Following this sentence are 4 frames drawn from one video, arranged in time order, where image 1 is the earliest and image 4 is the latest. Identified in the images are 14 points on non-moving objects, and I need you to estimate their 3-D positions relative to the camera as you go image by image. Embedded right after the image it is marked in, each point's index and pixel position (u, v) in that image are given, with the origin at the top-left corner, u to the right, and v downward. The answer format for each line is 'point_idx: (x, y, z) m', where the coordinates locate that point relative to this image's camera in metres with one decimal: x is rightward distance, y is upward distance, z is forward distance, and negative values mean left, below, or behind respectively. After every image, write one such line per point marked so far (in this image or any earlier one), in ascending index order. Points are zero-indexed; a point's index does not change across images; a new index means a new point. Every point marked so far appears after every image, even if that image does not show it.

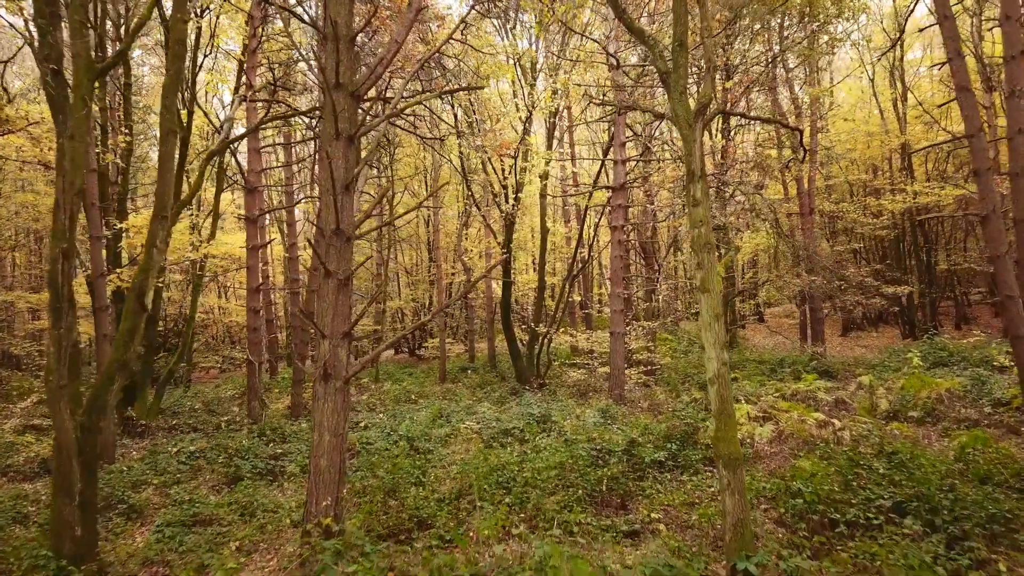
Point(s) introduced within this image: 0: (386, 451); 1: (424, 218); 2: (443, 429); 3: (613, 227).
0: (-1.9, -2.6, +7.9) m
1: (-3.3, +2.6, +19.0) m
2: (-1.3, -2.6, +9.3) m
3: (+2.2, +1.3, +10.9) m
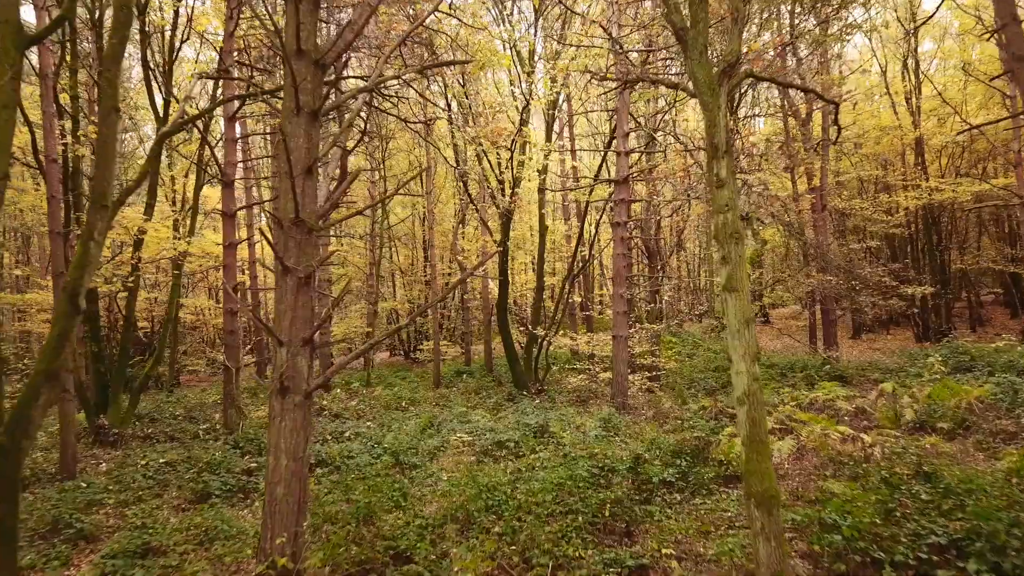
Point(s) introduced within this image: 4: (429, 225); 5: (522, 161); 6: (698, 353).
0: (-2.0, -2.6, +7.2) m
1: (-3.4, +2.6, +18.3) m
2: (-1.3, -2.6, +8.6) m
3: (+2.1, +1.3, +10.2) m
4: (-2.6, +1.9, +15.8) m
5: (+0.3, +3.3, +13.2) m
6: (+5.8, -2.0, +15.9) m
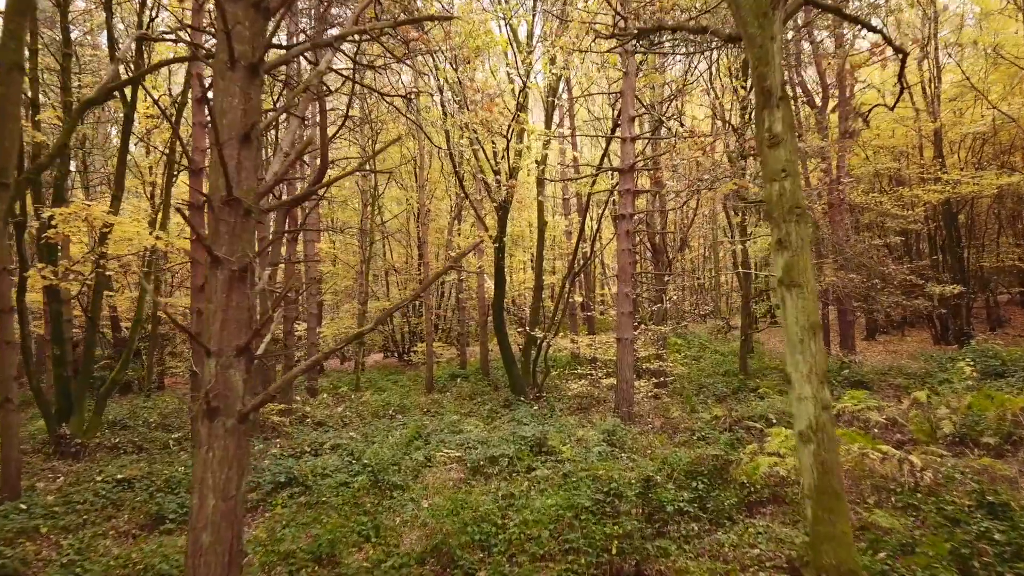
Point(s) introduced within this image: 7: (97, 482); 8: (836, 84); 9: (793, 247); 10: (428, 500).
0: (-2.1, -2.5, +6.4) m
1: (-3.4, +2.6, +17.5) m
2: (-1.4, -2.6, +7.8) m
3: (+2.0, +1.3, +9.4) m
4: (-2.7, +2.0, +15.0) m
5: (+0.2, +3.3, +12.4) m
6: (+5.7, -2.0, +15.1) m
7: (-6.4, -3.0, +7.8) m
8: (+8.3, +5.2, +13.0) m
9: (+1.3, +0.2, +2.4) m
10: (-1.0, -2.5, +6.0) m
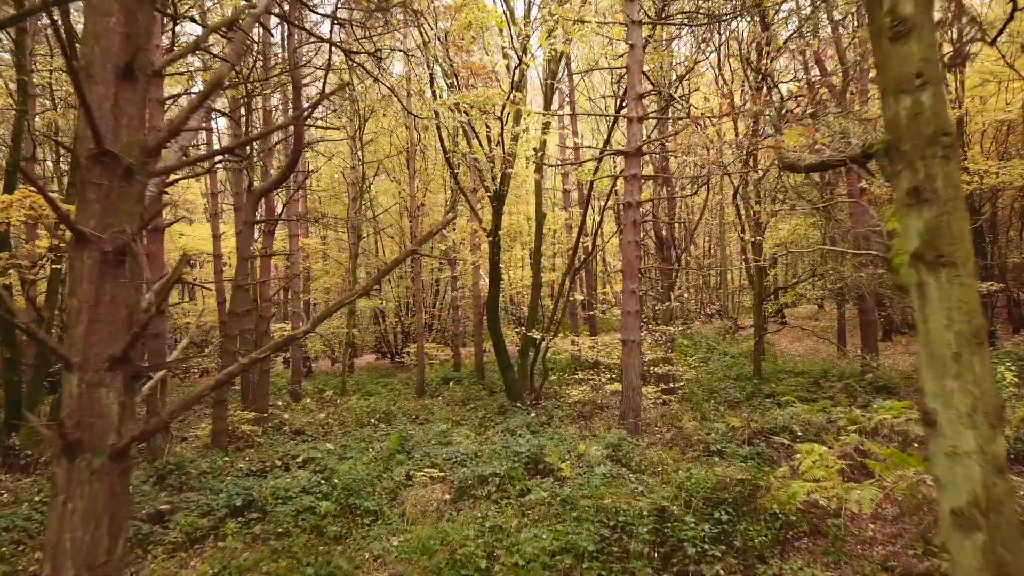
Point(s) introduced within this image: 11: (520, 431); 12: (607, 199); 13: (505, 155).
0: (-2.2, -2.5, +5.5) m
1: (-3.5, +2.7, +16.6) m
2: (-1.5, -2.5, +6.9) m
3: (+1.9, +1.3, +8.5) m
4: (-2.8, +2.1, +14.1) m
5: (+0.1, +3.4, +11.5) m
6: (+5.6, -2.0, +14.2) m
7: (-6.5, -2.9, +7.0) m
8: (+8.2, +5.2, +12.1) m
9: (+1.2, +0.3, +1.5) m
10: (-1.1, -2.4, +5.1) m
11: (+0.1, -2.4, +8.6) m
12: (+2.2, +2.0, +11.7) m
13: (-0.1, +3.0, +11.3) m
